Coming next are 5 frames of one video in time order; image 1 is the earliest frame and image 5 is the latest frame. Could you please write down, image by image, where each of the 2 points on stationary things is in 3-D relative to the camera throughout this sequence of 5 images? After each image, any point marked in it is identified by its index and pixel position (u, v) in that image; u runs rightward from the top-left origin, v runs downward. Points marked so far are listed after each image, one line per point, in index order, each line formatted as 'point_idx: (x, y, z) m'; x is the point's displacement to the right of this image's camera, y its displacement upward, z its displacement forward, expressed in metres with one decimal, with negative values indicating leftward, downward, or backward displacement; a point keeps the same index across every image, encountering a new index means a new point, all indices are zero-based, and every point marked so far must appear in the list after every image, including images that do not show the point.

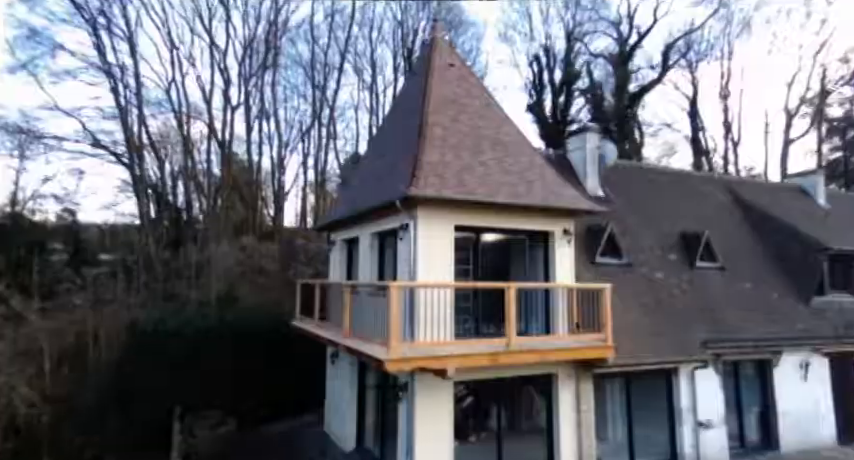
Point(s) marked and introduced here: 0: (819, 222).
0: (+11.8, +0.3, +15.5) m
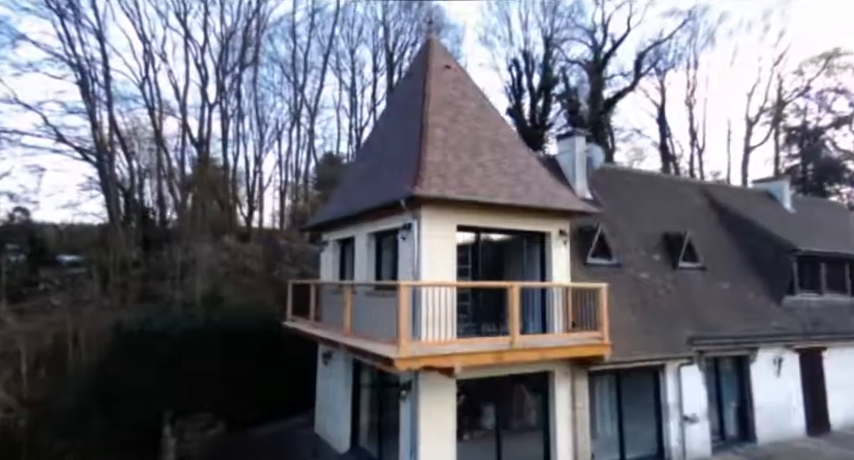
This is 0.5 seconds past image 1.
0: (+11.5, +0.2, +16.3) m
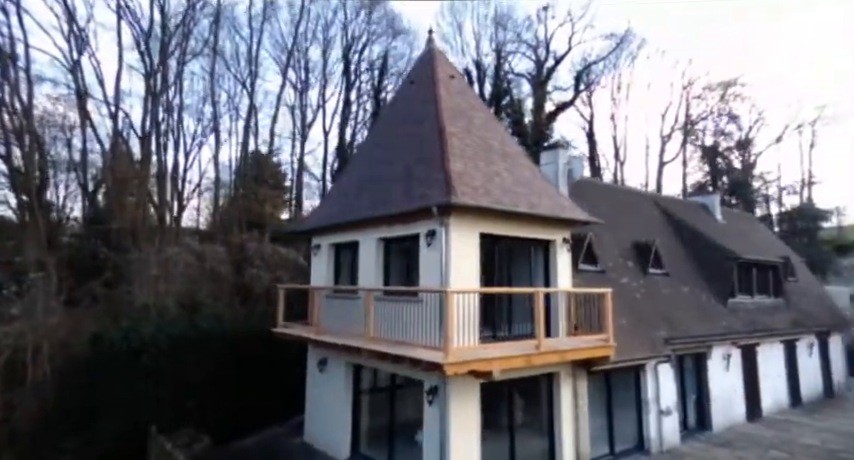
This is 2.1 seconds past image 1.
0: (+10.6, -0.1, +18.4) m
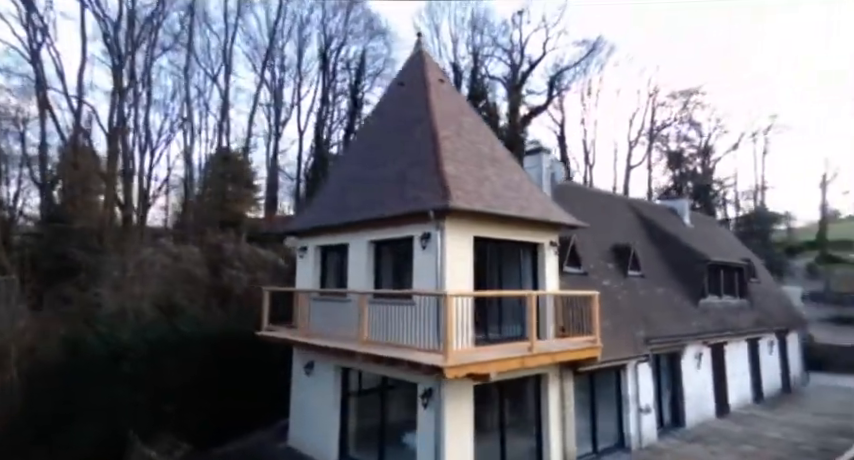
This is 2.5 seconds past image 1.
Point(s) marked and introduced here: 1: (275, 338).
0: (+9.8, -0.3, +19.1) m
1: (-3.5, -2.5, +11.9) m
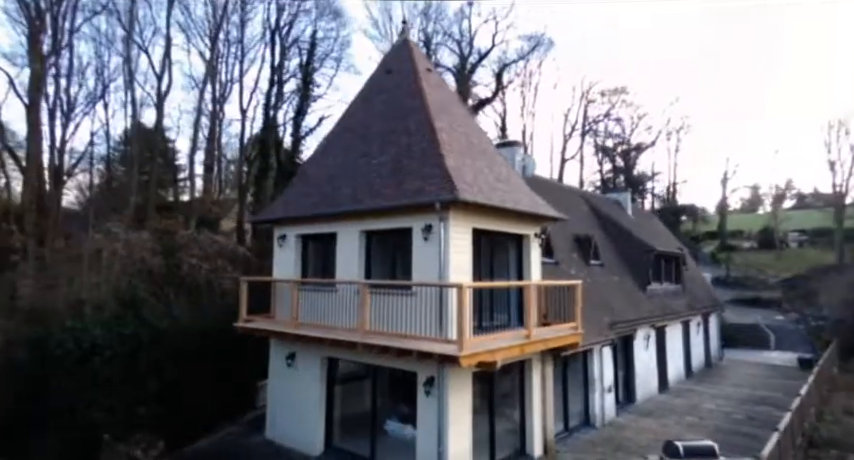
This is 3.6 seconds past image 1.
0: (+8.3, +0.1, +20.6) m
1: (-3.8, -2.2, +11.5) m
